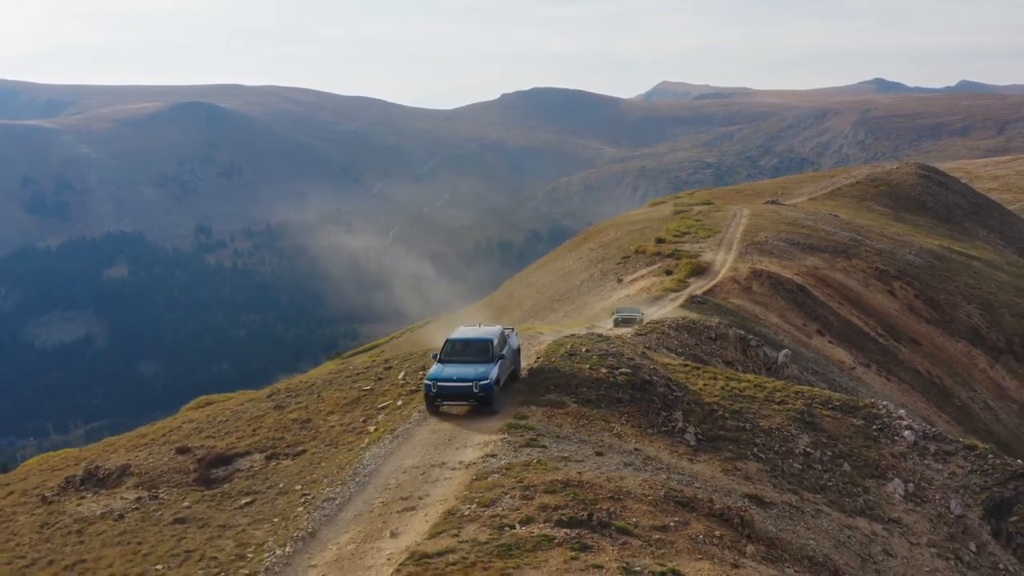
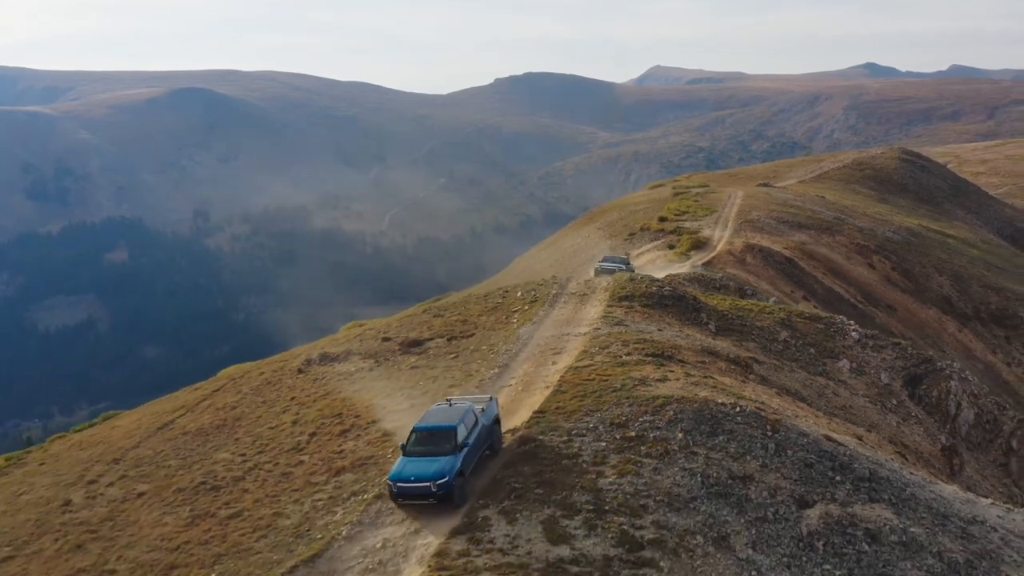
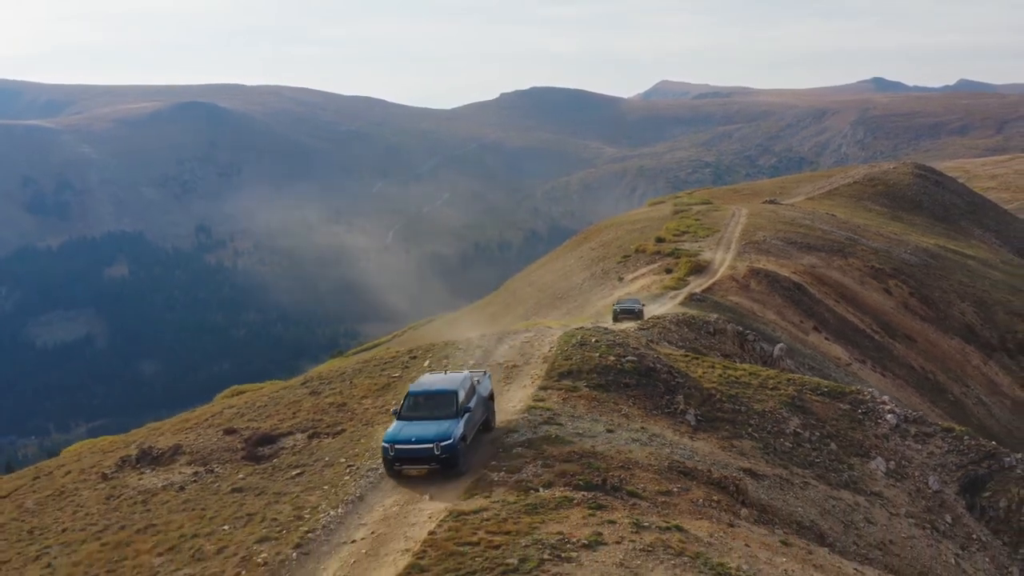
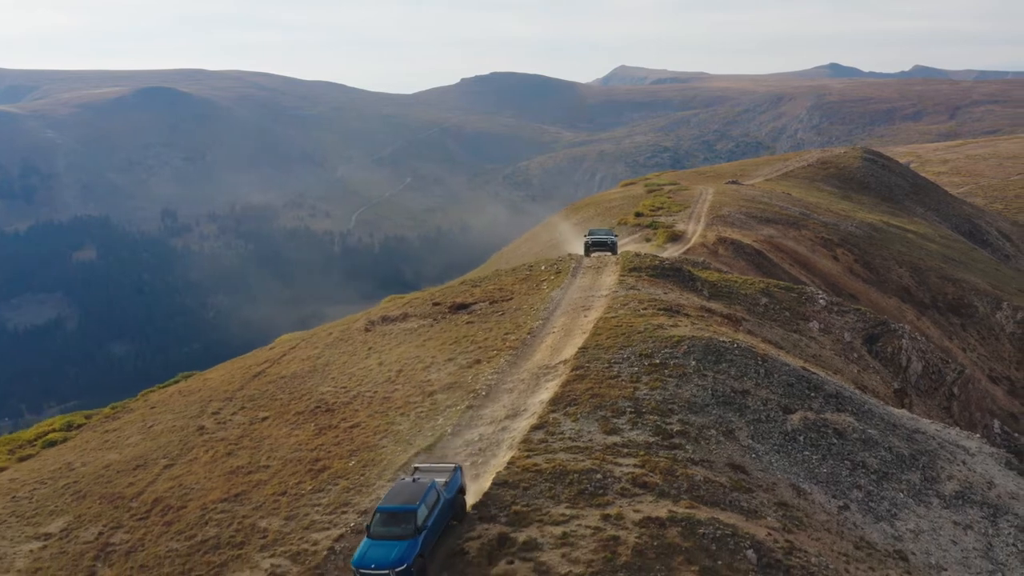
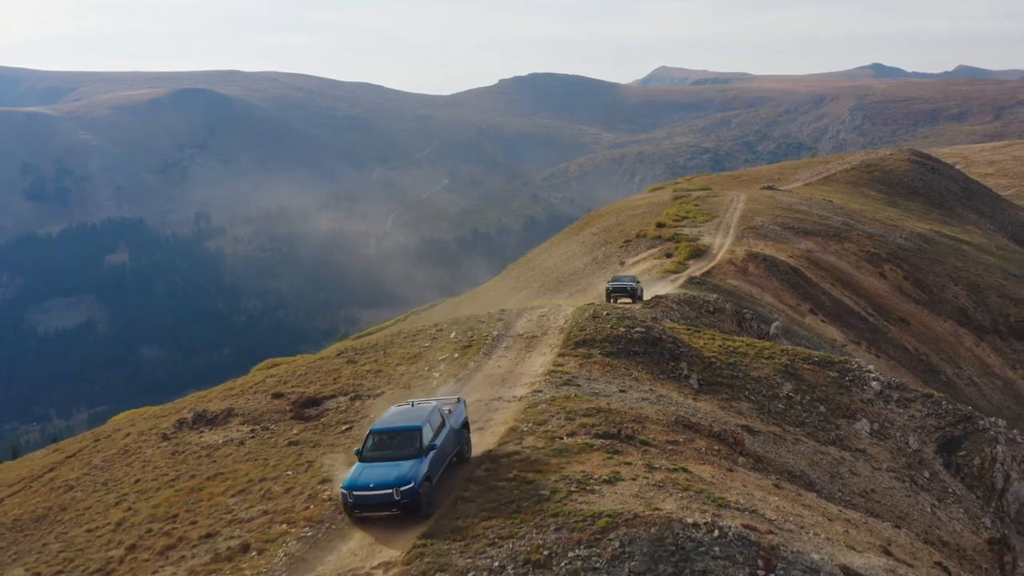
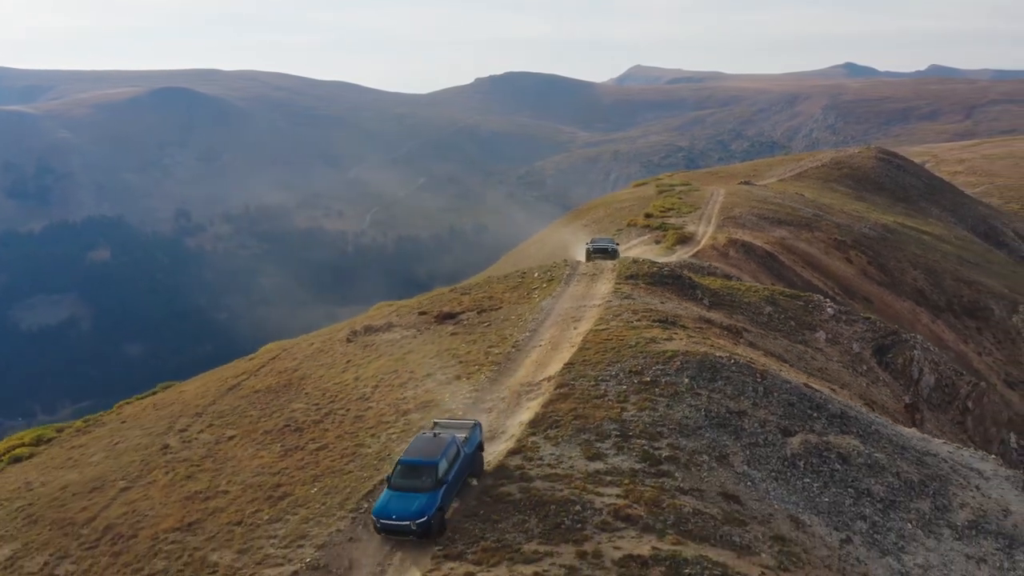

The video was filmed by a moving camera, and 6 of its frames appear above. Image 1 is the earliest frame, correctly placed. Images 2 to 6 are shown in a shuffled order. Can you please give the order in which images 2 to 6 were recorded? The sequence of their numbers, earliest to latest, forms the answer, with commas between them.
3, 5, 2, 6, 4
